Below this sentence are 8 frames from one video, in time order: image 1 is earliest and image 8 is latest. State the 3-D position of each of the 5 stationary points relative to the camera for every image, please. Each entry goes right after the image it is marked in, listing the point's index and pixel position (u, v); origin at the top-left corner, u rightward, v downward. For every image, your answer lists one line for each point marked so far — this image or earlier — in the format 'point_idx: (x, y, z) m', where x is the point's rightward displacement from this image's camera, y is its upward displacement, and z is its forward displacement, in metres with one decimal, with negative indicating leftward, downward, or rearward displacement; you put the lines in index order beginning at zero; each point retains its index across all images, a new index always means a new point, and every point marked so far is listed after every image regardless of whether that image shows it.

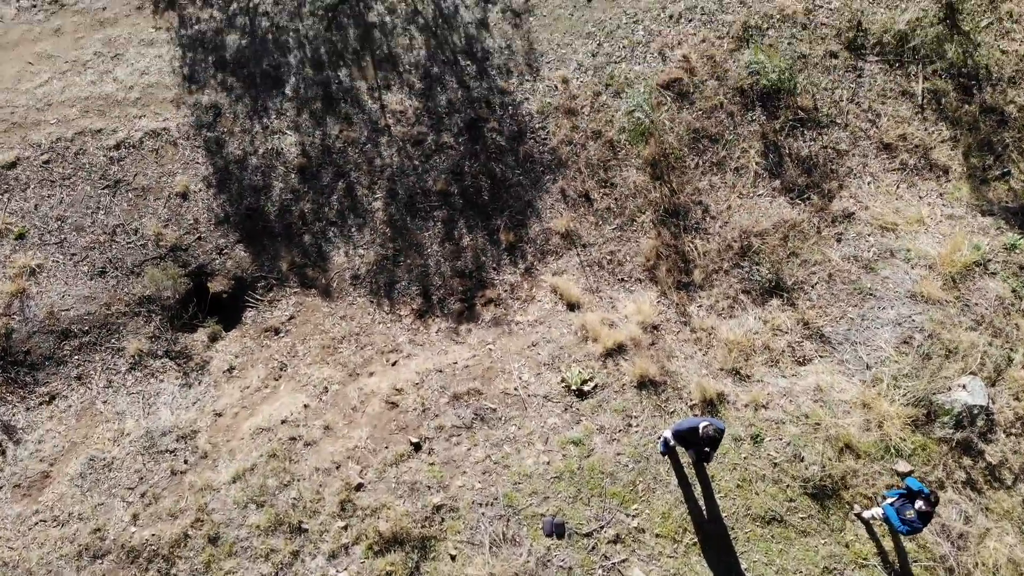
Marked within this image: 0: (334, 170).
0: (-1.4, +0.9, +6.7) m
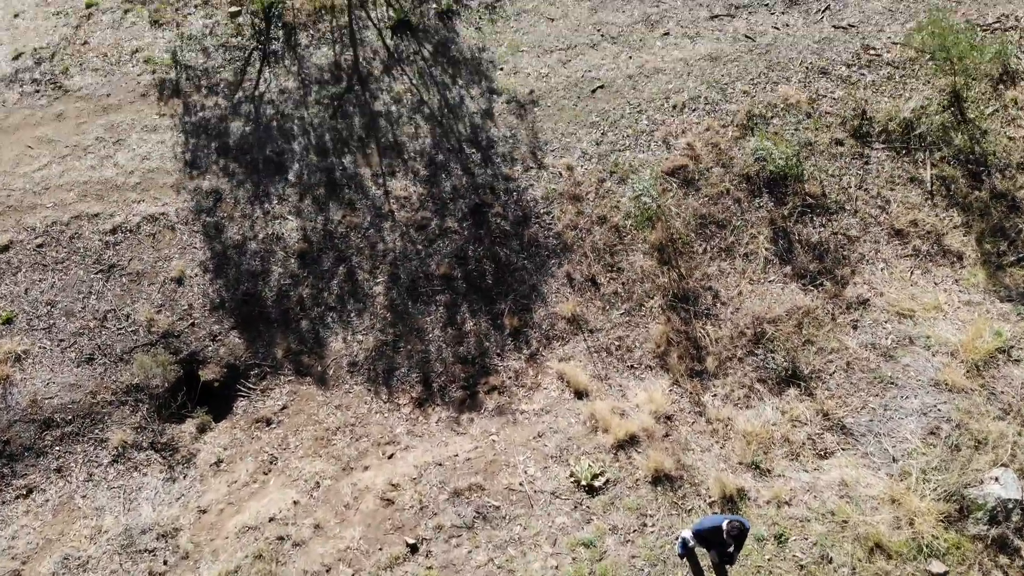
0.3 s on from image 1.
0: (-1.4, +0.3, +6.5) m
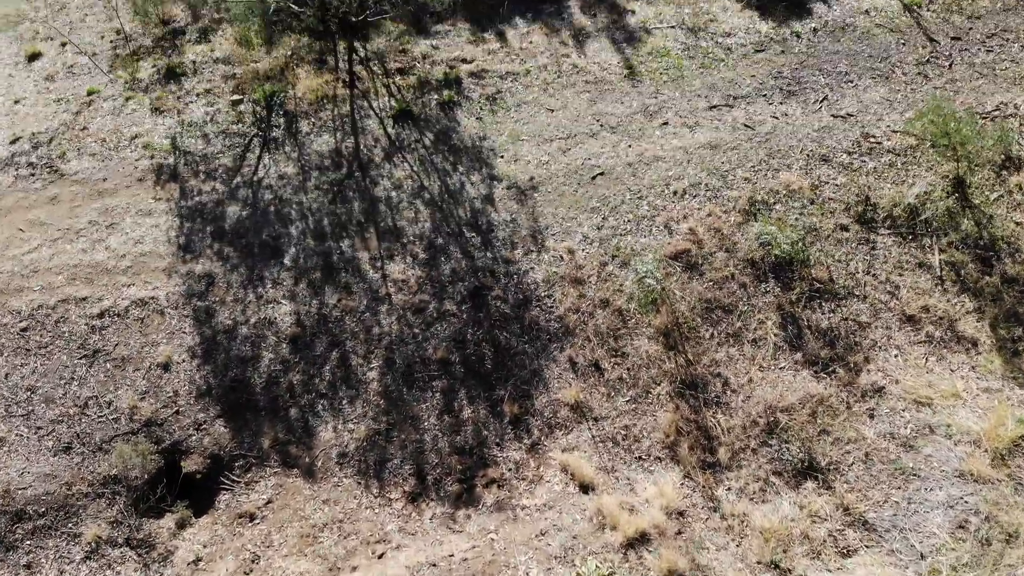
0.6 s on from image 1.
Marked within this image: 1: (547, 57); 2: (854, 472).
0: (-1.4, -0.4, +6.3) m
1: (+0.4, +2.5, +9.1) m
2: (+2.2, -1.2, +5.4) m
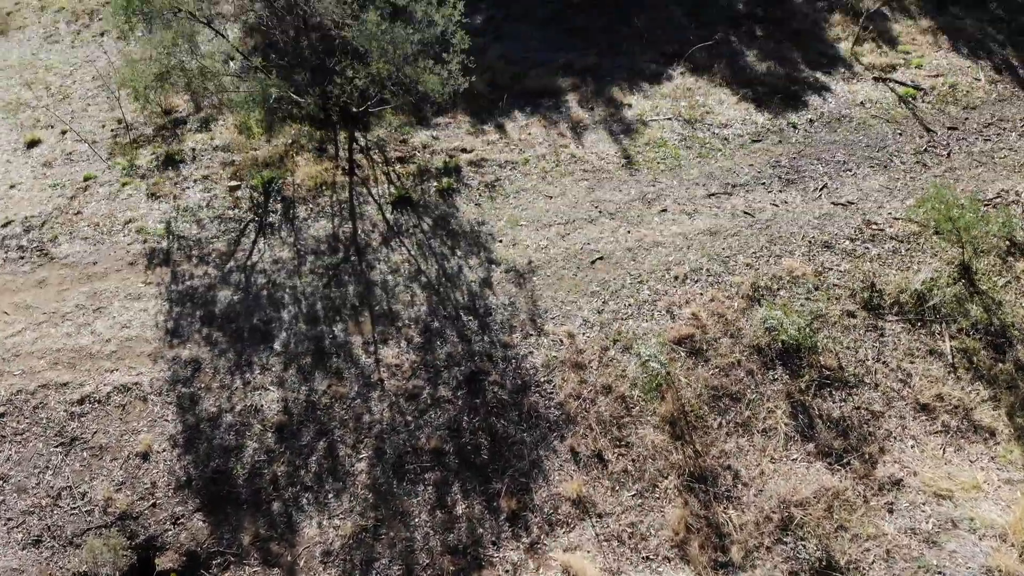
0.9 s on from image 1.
0: (-1.4, -1.0, +6.0) m
1: (+0.4, +1.6, +9.1) m
2: (+2.2, -1.7, +5.0) m
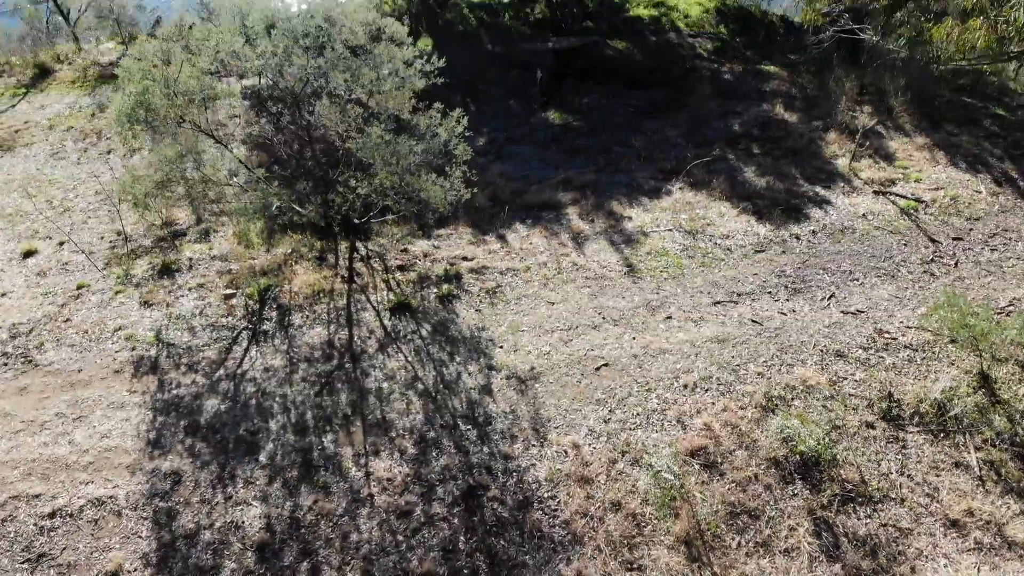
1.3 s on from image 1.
0: (-1.4, -1.7, +5.5) m
1: (+0.4, +0.4, +9.0) m
2: (+2.2, -2.2, +4.4) m
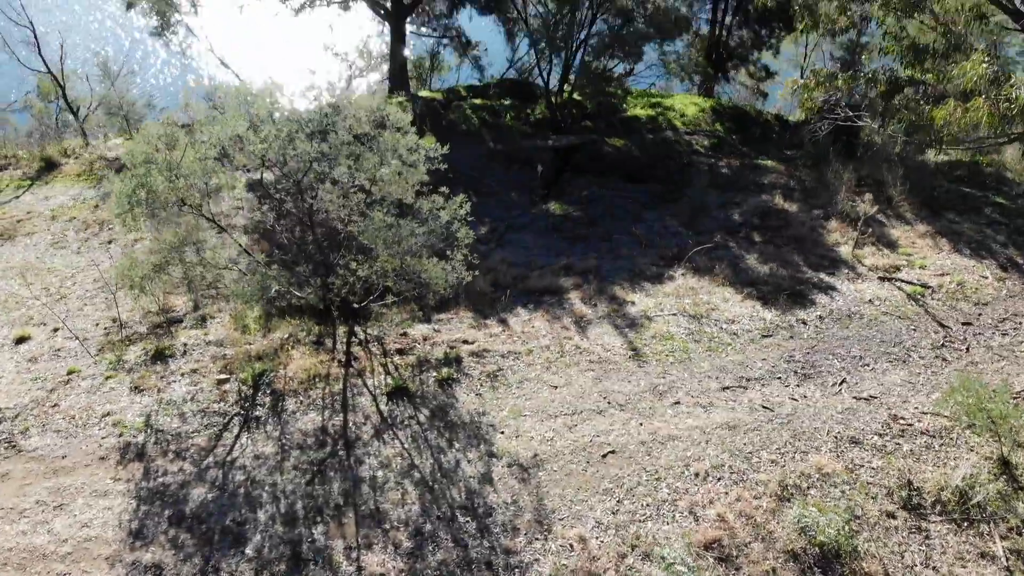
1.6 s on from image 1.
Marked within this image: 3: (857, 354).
0: (-1.4, -2.2, +5.1) m
1: (+0.4, -0.5, +8.8) m
2: (+2.2, -2.6, +4.0) m
3: (+3.5, -0.7, +8.5) m
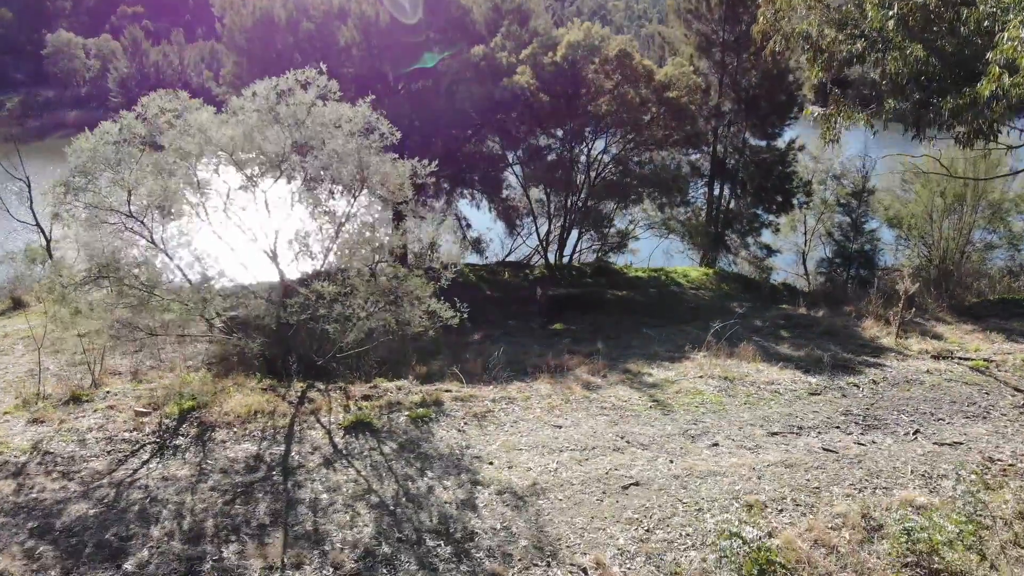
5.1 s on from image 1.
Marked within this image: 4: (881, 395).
0: (-1.4, -1.4, +3.3) m
1: (+0.4, -1.0, +7.3) m
2: (+2.2, -1.5, +2.1) m
3: (+3.5, -1.0, +7.0) m
4: (+3.2, -1.0, +7.3) m
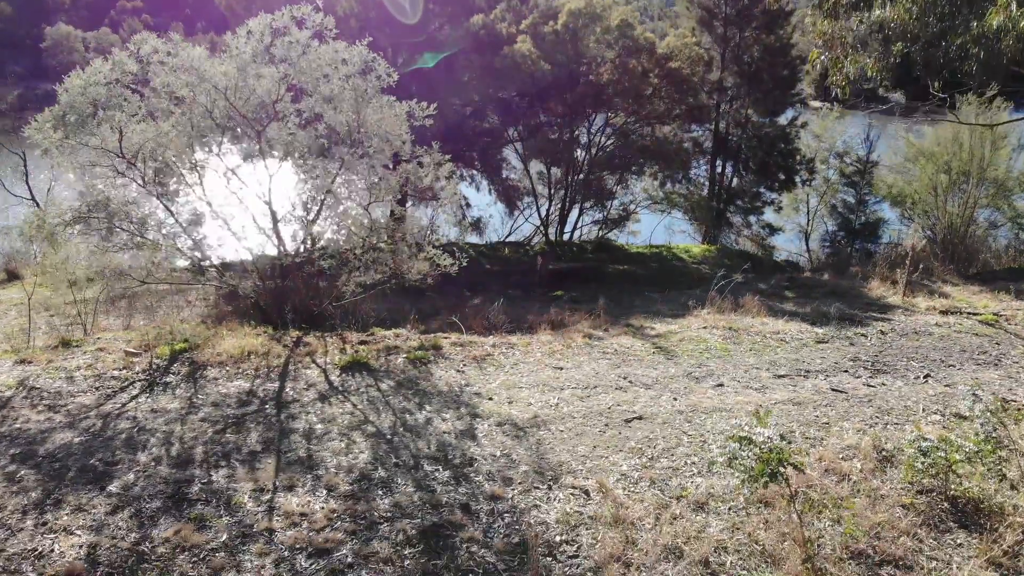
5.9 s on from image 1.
0: (-1.4, -1.0, +3.2) m
1: (+0.4, -0.5, +7.2) m
2: (+2.2, -1.0, +1.9) m
3: (+3.5, -0.6, +6.8) m
4: (+3.2, -0.5, +7.2) m
